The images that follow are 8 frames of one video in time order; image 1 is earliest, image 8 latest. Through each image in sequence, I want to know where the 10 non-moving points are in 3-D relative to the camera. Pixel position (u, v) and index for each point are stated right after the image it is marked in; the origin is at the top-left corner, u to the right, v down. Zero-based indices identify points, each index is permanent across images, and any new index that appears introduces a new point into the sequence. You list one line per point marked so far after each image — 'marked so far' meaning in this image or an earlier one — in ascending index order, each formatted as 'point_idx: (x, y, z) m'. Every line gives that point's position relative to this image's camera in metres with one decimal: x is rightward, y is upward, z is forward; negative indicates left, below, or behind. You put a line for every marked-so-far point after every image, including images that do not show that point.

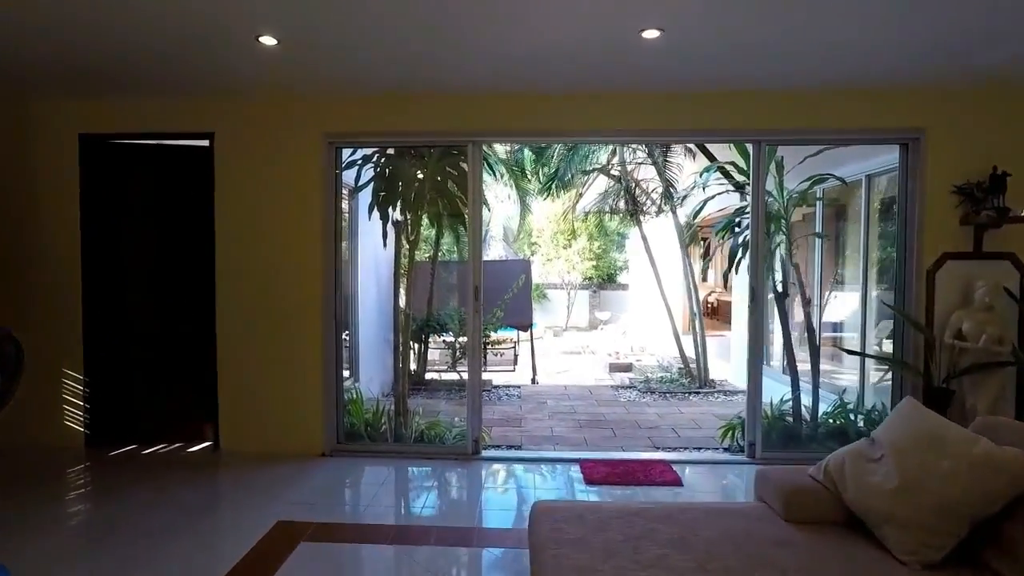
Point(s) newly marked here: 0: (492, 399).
0: (-0.3, -1.4, +7.1) m
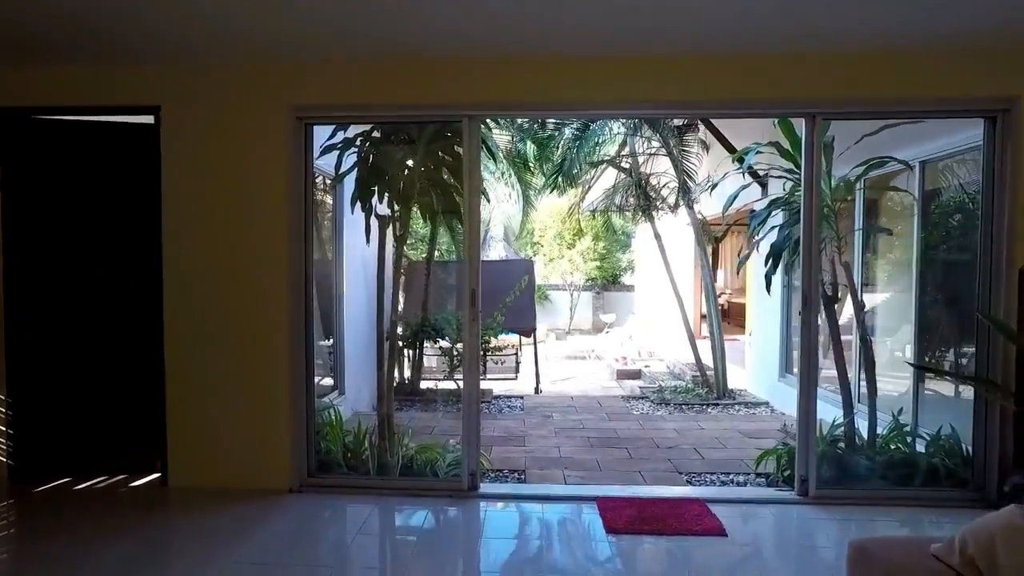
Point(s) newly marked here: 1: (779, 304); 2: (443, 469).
0: (-0.2, -1.4, +6.5) m
1: (+3.2, -0.2, +6.7) m
2: (-0.4, -1.1, +3.6) m
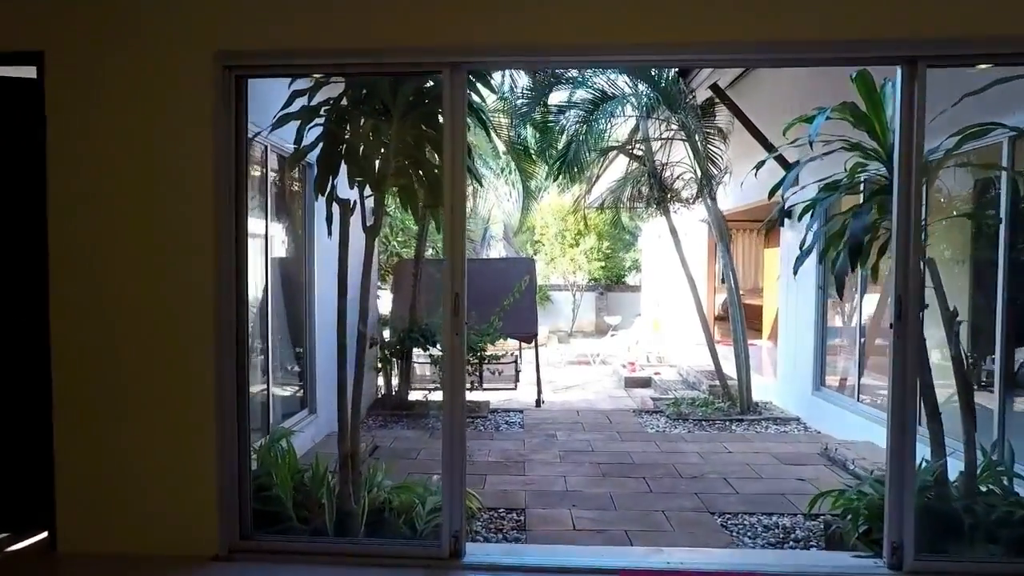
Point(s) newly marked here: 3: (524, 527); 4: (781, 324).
0: (-0.2, -1.4, +5.8) m
1: (+3.1, -0.2, +6.0) m
2: (-0.5, -1.2, +2.9) m
3: (+0.1, -1.4, +3.5) m
4: (+3.1, -0.4, +6.7) m
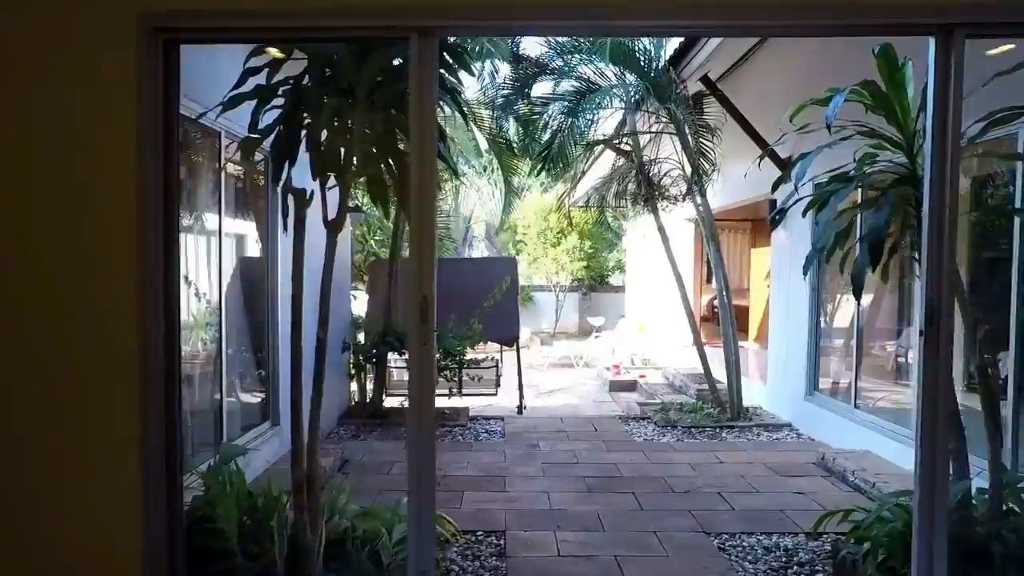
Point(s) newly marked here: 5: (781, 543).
0: (-0.4, -1.4, +5.5) m
1: (+3.0, -0.2, +5.7) m
2: (-0.5, -1.2, +2.5) m
3: (0.0, -1.4, +3.2) m
4: (+2.9, -0.4, +6.5) m
5: (+1.5, -1.4, +3.3) m
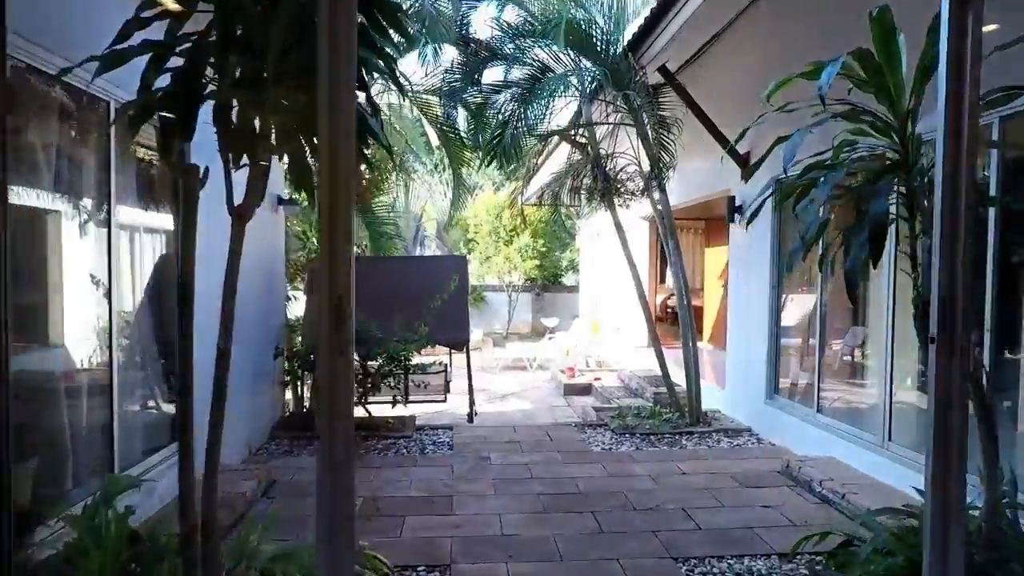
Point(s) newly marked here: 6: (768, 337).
0: (-0.9, -1.4, +5.0) m
1: (+2.5, -0.2, +5.6) m
2: (-0.8, -1.2, +2.1) m
3: (-0.3, -1.4, +2.8) m
4: (+2.4, -0.4, +6.3) m
5: (+1.3, -1.4, +3.0) m
6: (+2.5, -0.5, +5.6) m
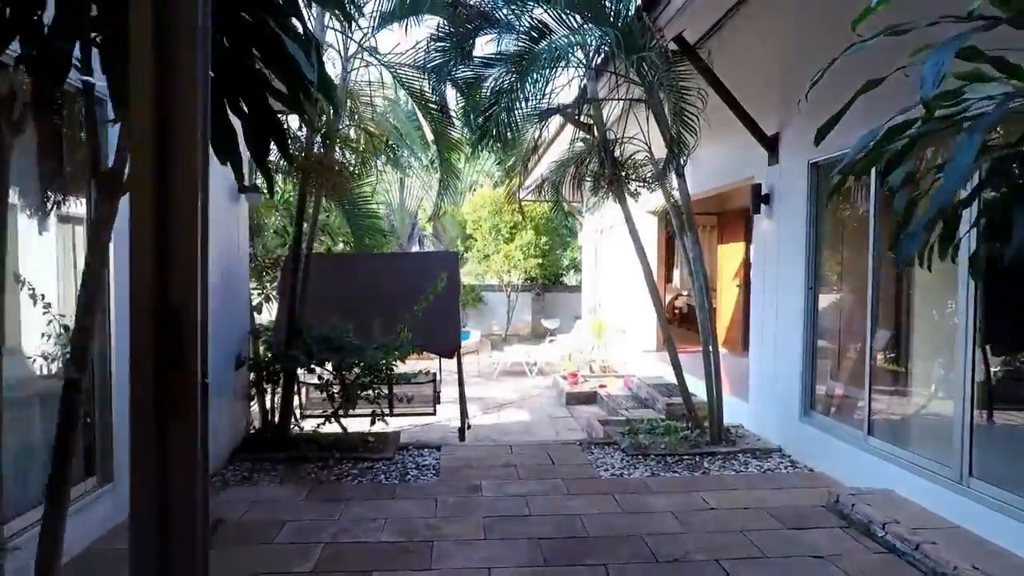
0: (-0.9, -1.4, +4.3) m
1: (+2.4, -0.2, +4.8) m
2: (-0.8, -1.2, +1.4) m
3: (-0.3, -1.5, +2.0) m
4: (+2.4, -0.4, +5.6) m
5: (+1.2, -1.4, +2.3) m
6: (+2.4, -0.5, +4.8) m
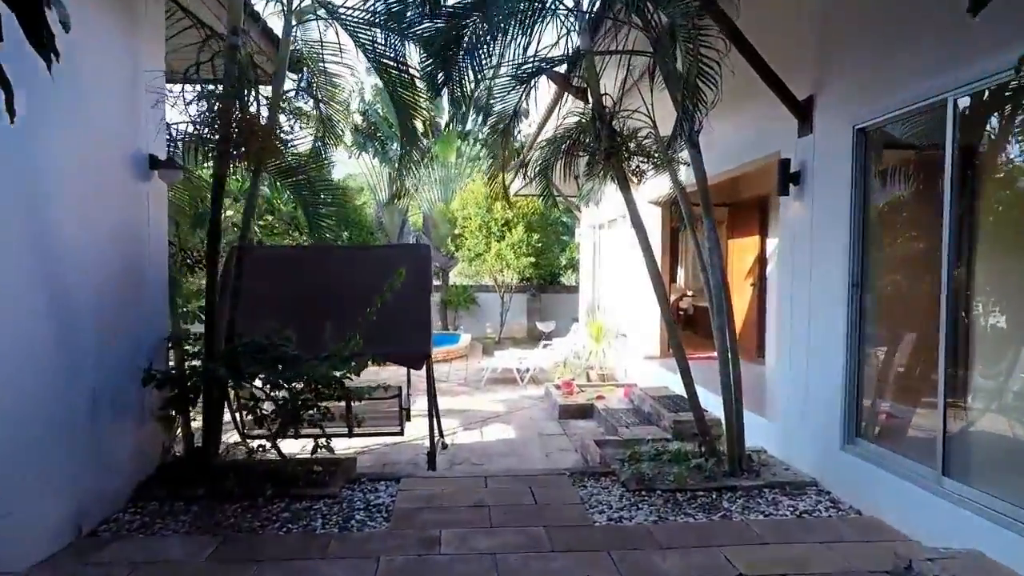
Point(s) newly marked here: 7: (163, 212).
0: (-1.1, -1.4, +3.4) m
1: (+2.3, -0.2, +3.9) m
2: (-1.0, -1.1, +0.5) m
3: (-0.5, -1.4, +1.1) m
4: (+2.2, -0.4, +4.6) m
5: (+1.0, -1.4, +1.4) m
6: (+2.3, -0.4, +3.9) m
7: (-2.5, +0.5, +4.2) m
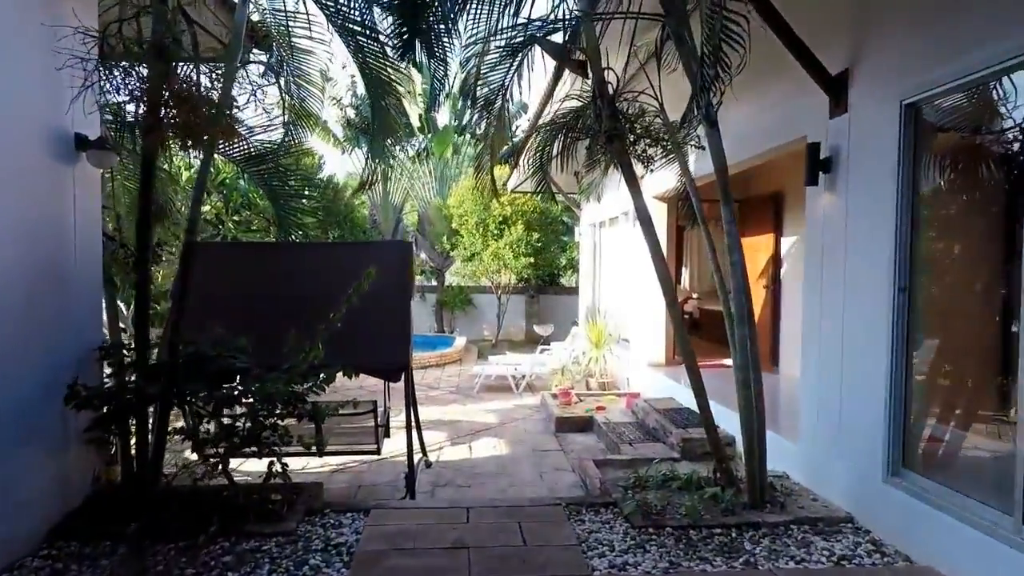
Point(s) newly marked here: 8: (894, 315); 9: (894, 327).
0: (-1.2, -1.4, +2.8) m
1: (+2.2, -0.2, +3.4) m
2: (-1.1, -1.1, -0.1) m
3: (-0.6, -1.4, +0.6) m
4: (+2.1, -0.4, +4.1) m
5: (+0.9, -1.4, +0.8) m
6: (+2.2, -0.5, +3.4) m
7: (-2.6, +0.5, +3.6) m
8: (+2.2, -0.2, +3.3) m
9: (+2.2, -0.2, +3.3) m
